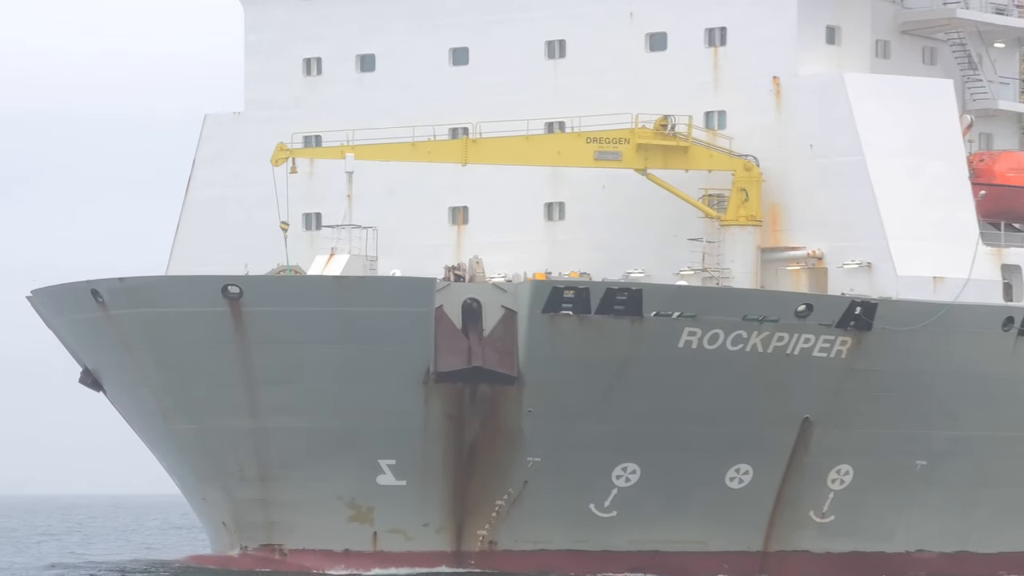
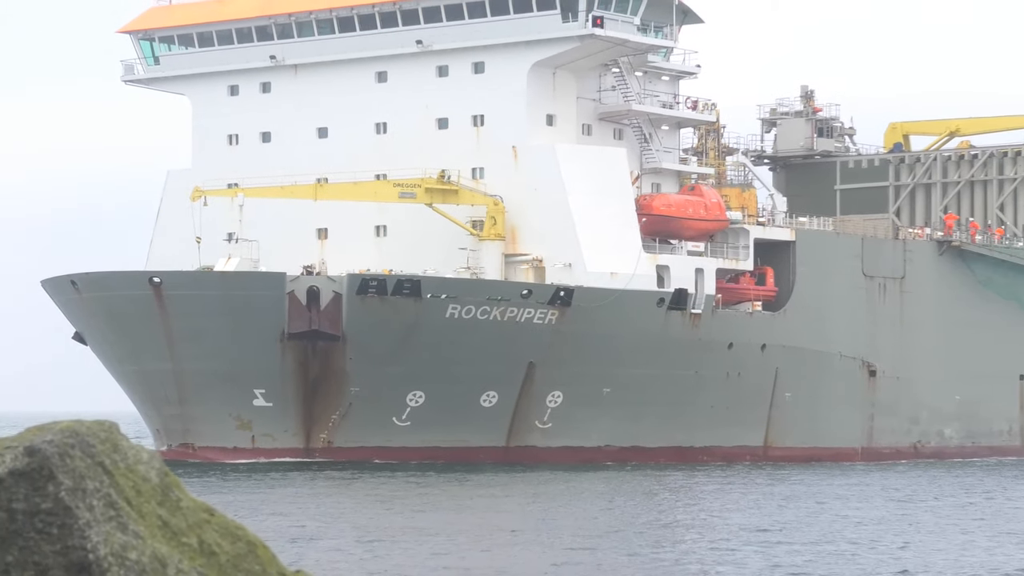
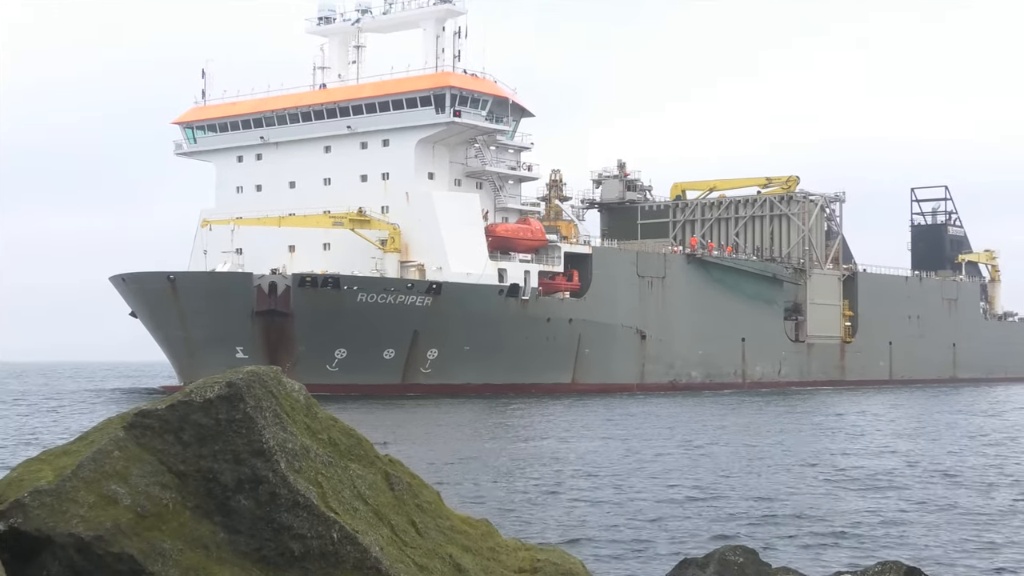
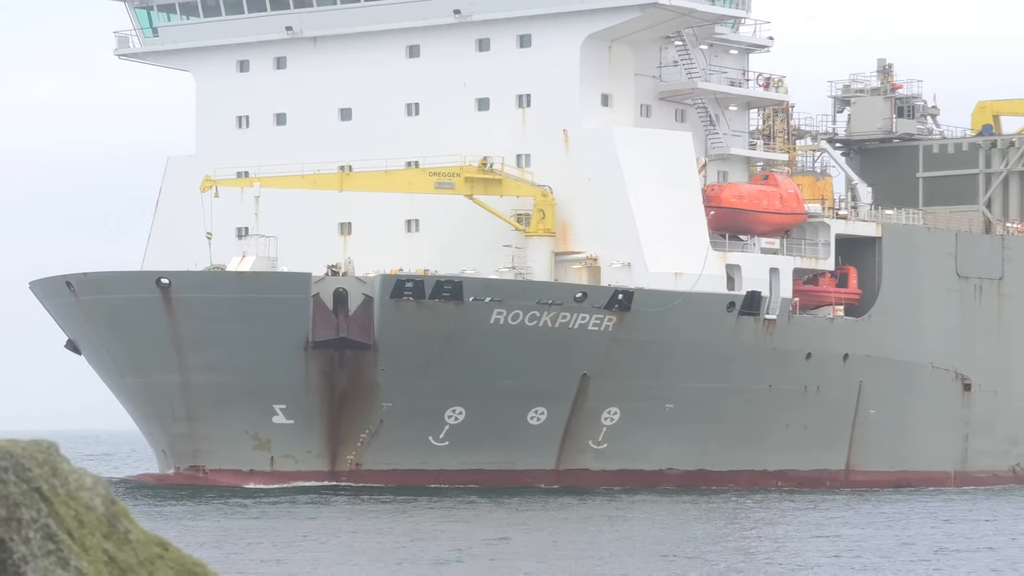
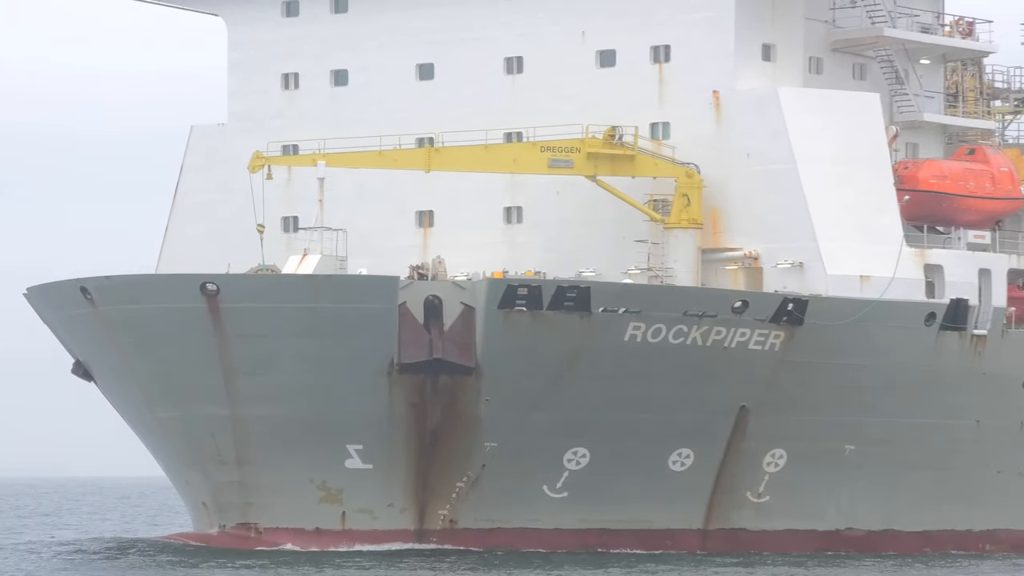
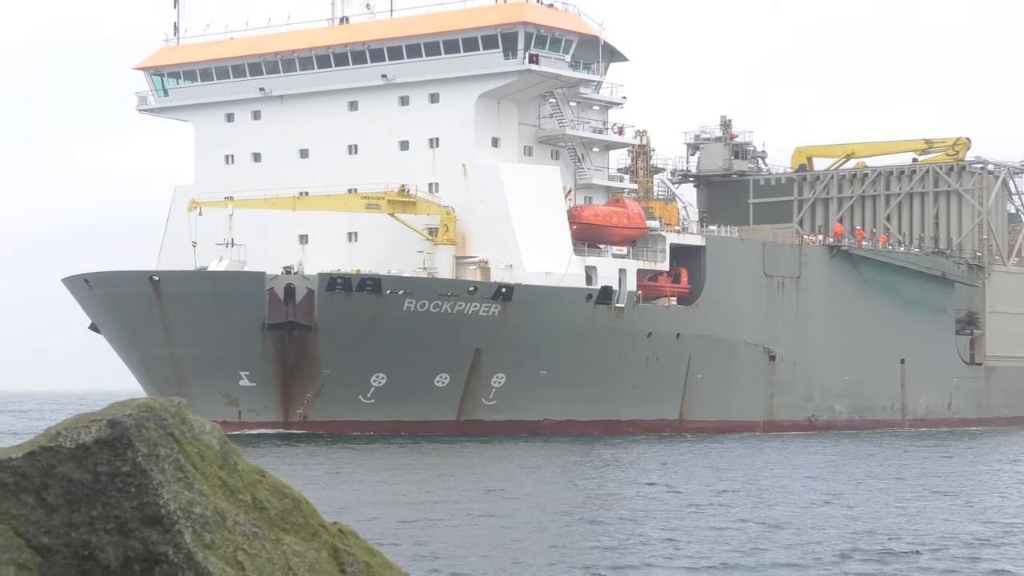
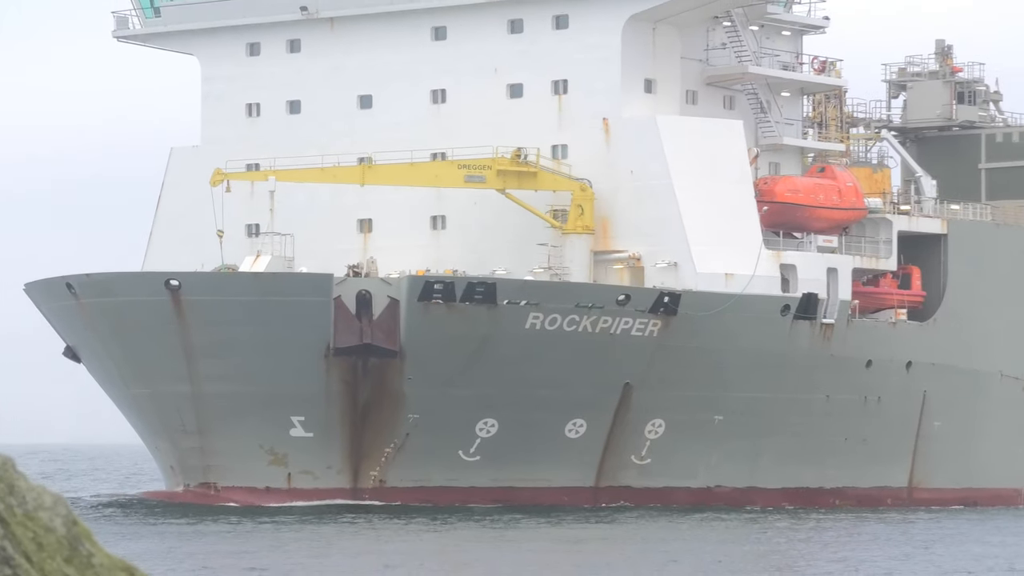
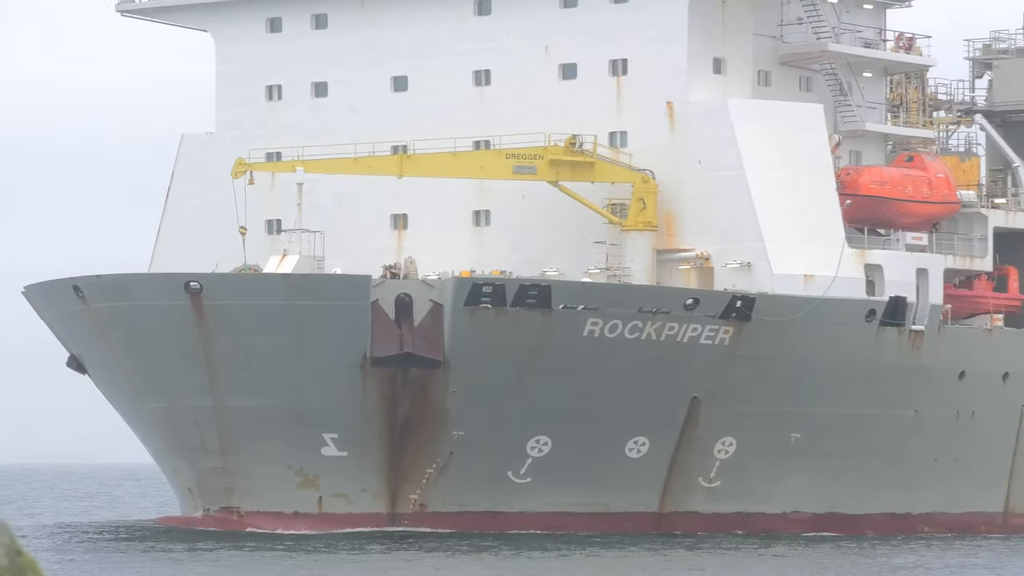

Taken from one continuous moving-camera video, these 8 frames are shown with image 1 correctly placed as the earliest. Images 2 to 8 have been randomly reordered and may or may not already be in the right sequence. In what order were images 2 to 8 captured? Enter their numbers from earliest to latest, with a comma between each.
5, 8, 7, 4, 2, 6, 3
